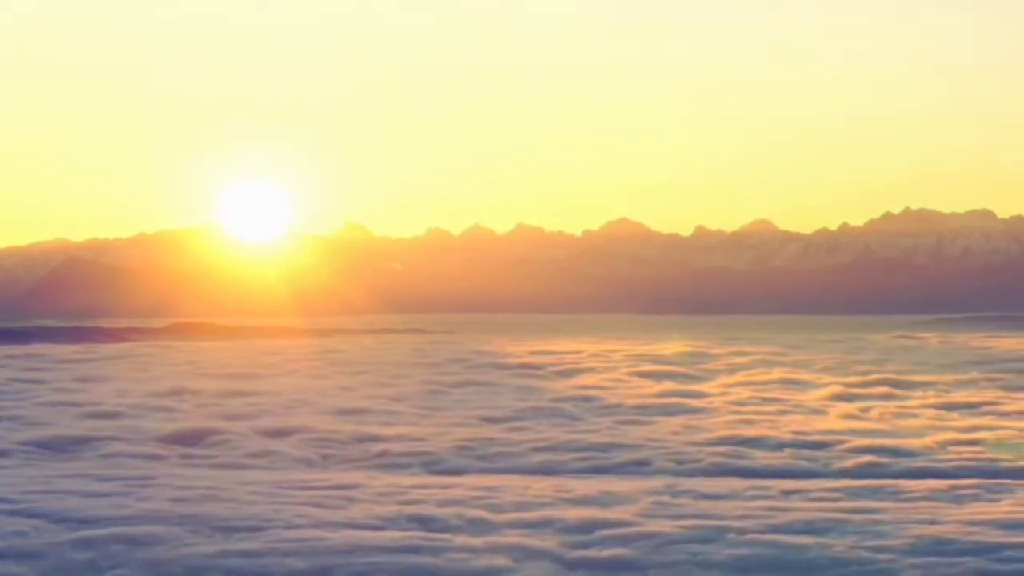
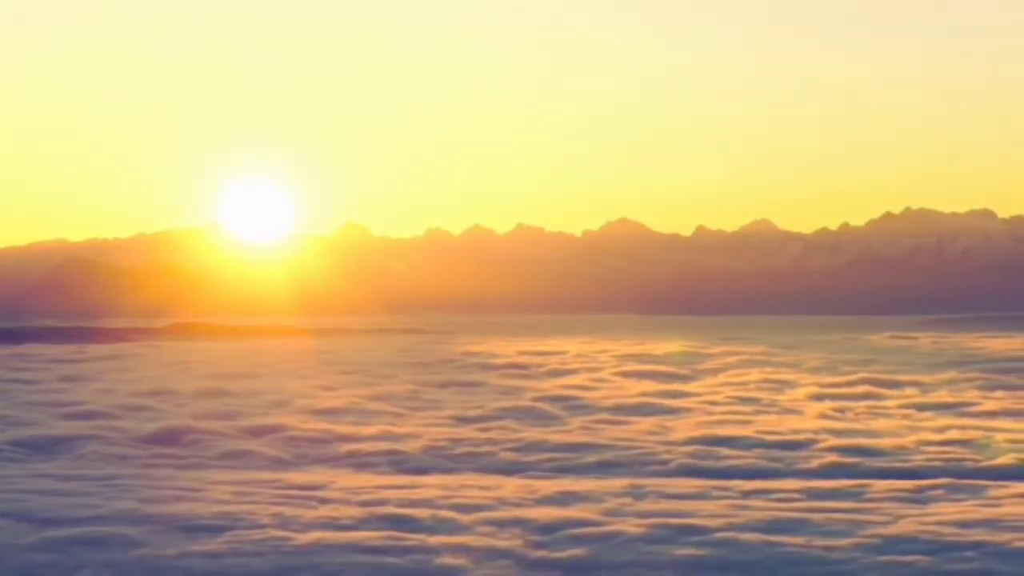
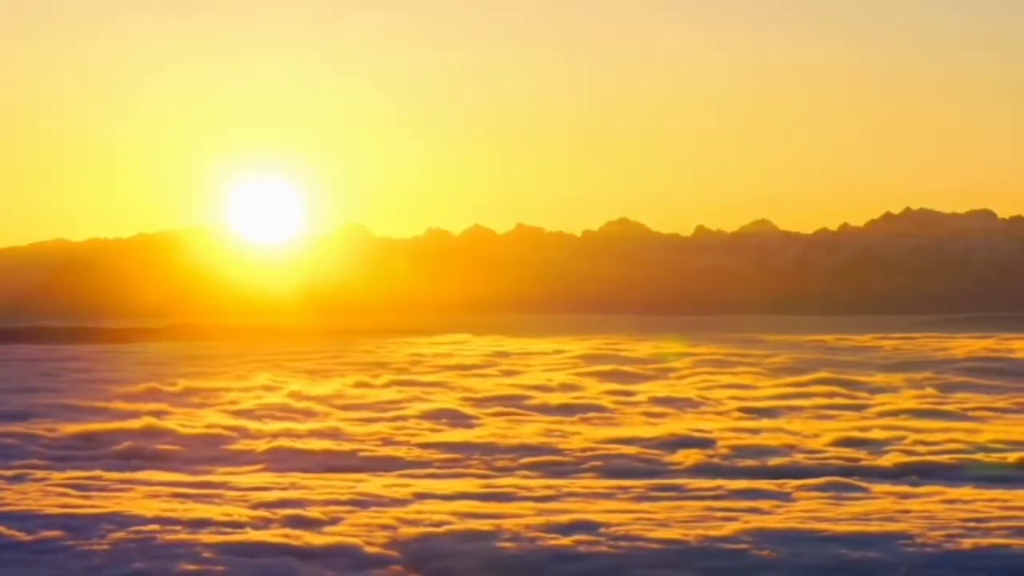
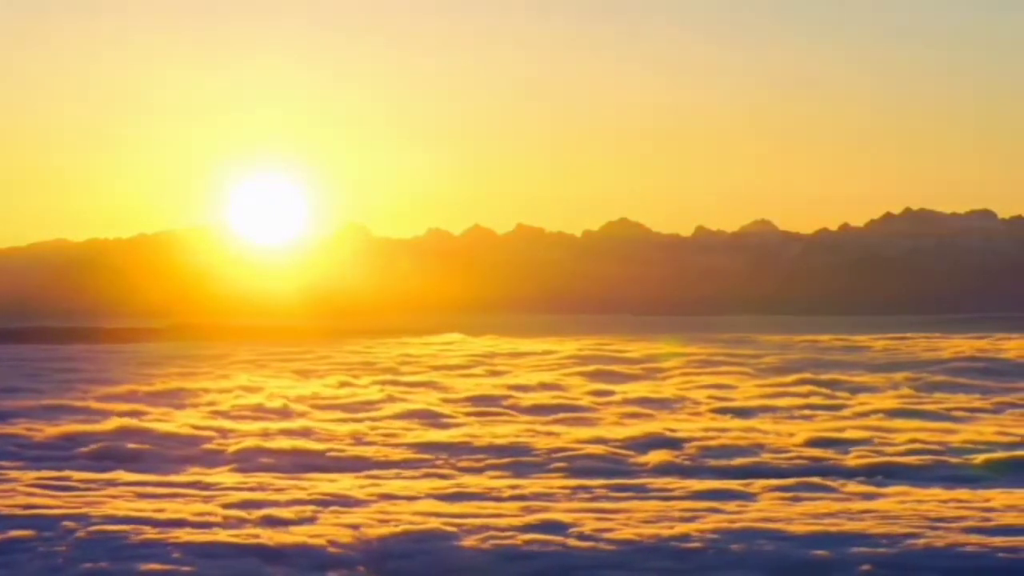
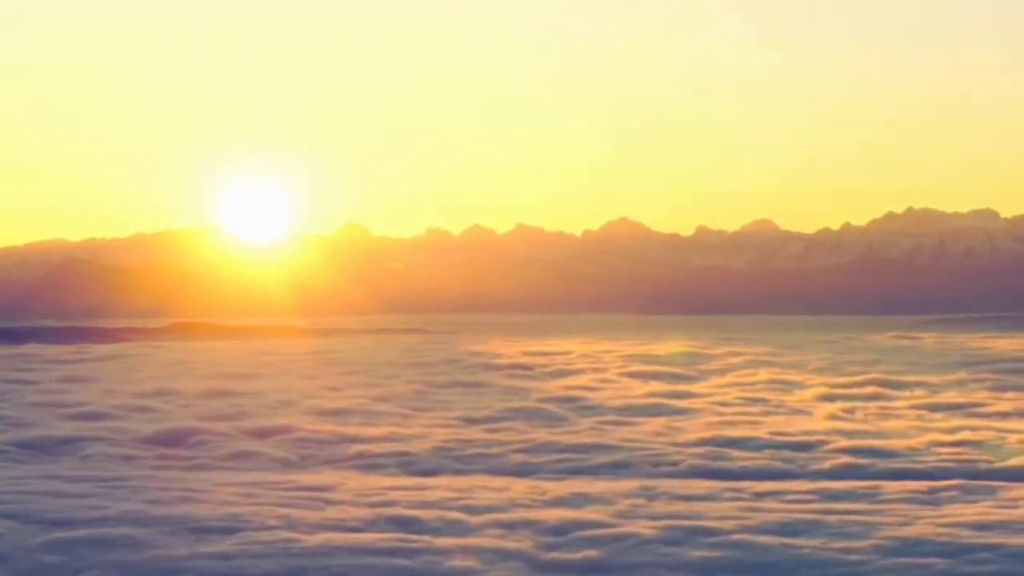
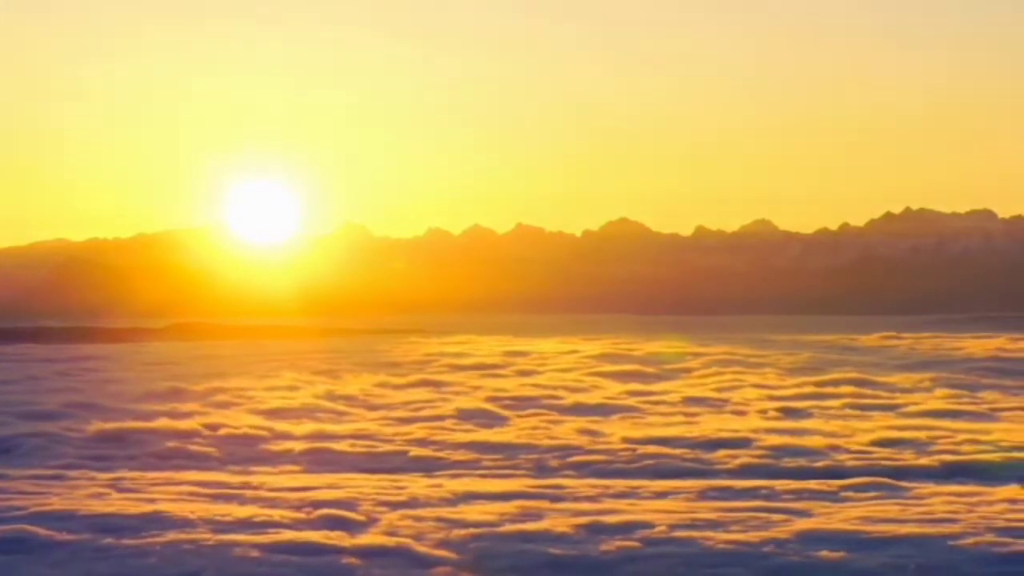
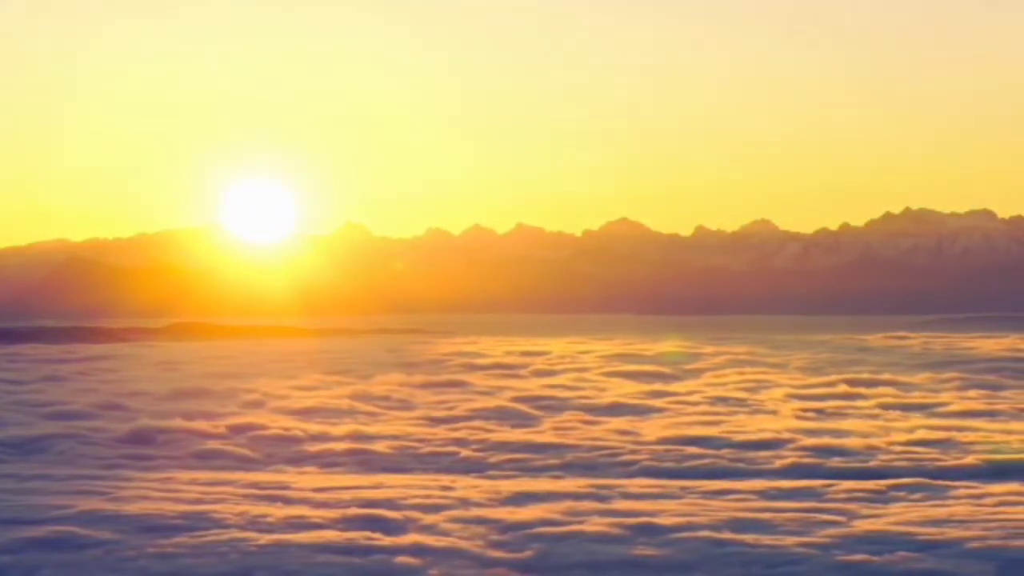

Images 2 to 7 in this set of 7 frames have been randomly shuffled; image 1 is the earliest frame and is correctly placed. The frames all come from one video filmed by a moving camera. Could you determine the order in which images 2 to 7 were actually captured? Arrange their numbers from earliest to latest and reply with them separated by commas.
5, 2, 7, 6, 3, 4
